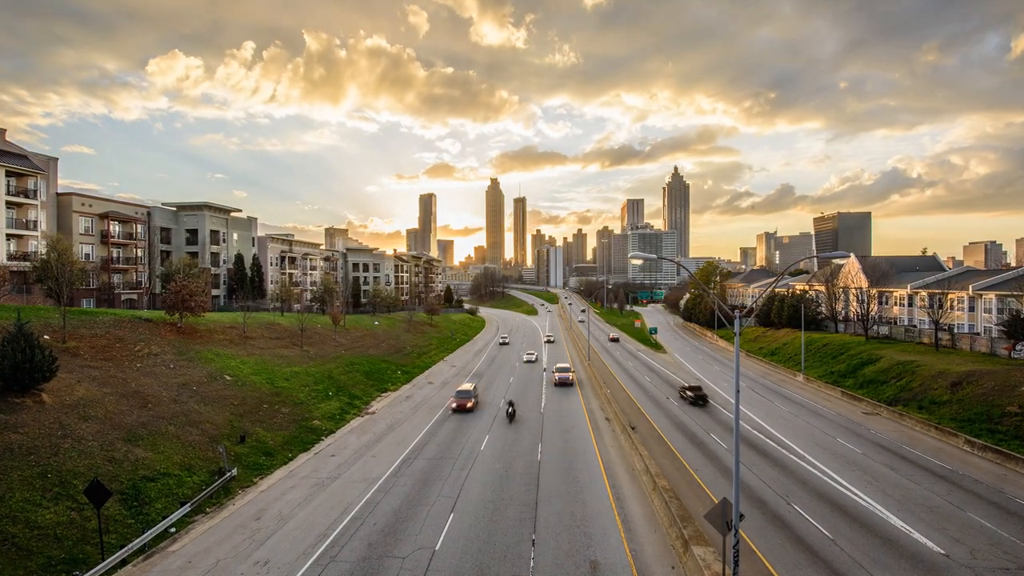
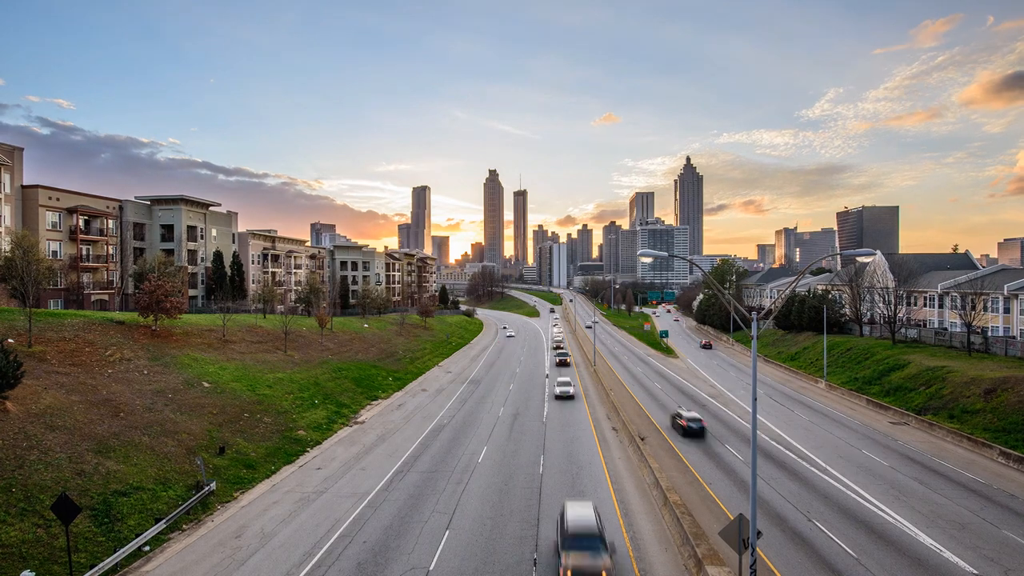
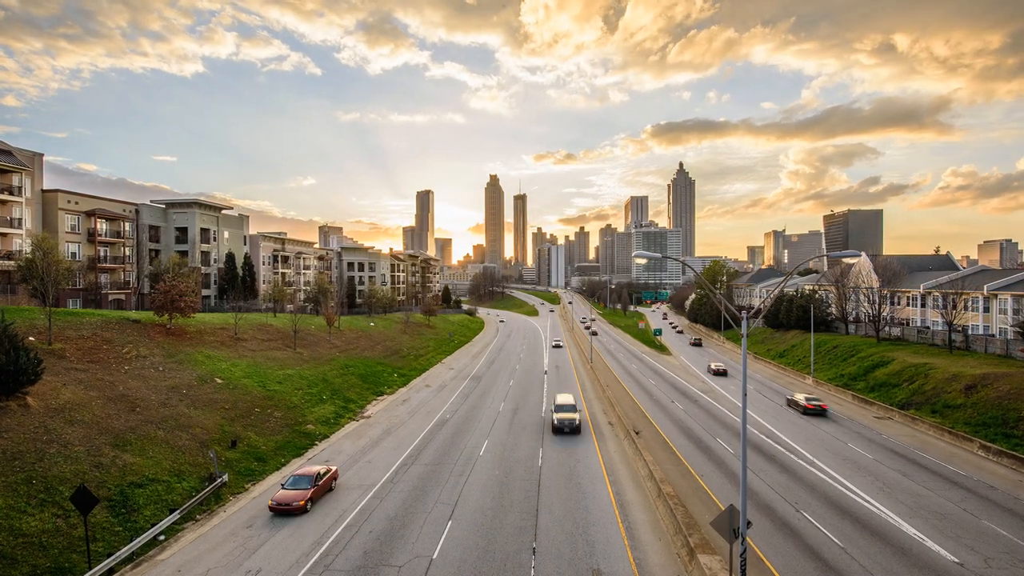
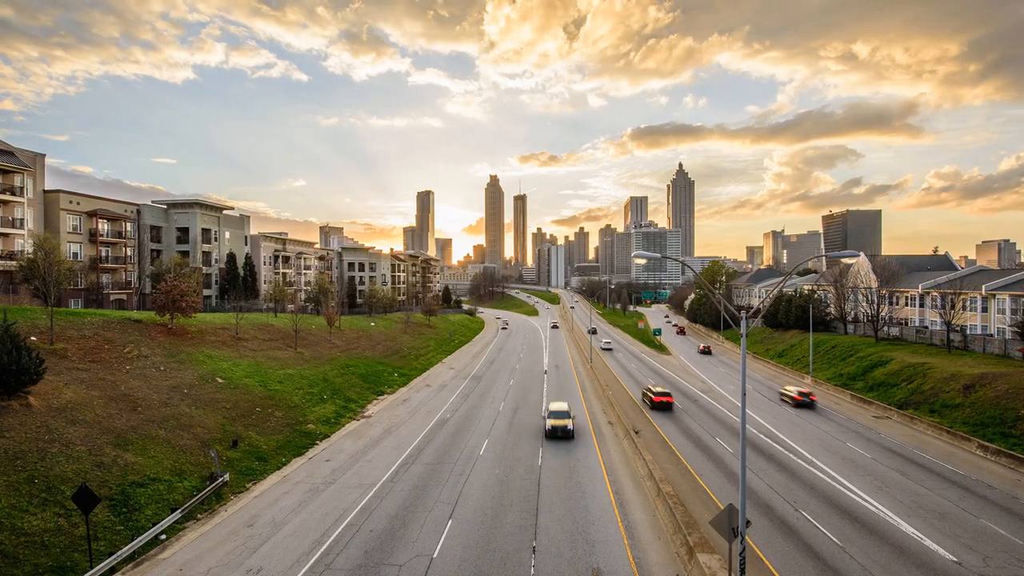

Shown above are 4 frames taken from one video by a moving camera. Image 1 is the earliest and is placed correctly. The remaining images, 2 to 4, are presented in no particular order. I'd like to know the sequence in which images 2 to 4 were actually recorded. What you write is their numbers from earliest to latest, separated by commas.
4, 3, 2
